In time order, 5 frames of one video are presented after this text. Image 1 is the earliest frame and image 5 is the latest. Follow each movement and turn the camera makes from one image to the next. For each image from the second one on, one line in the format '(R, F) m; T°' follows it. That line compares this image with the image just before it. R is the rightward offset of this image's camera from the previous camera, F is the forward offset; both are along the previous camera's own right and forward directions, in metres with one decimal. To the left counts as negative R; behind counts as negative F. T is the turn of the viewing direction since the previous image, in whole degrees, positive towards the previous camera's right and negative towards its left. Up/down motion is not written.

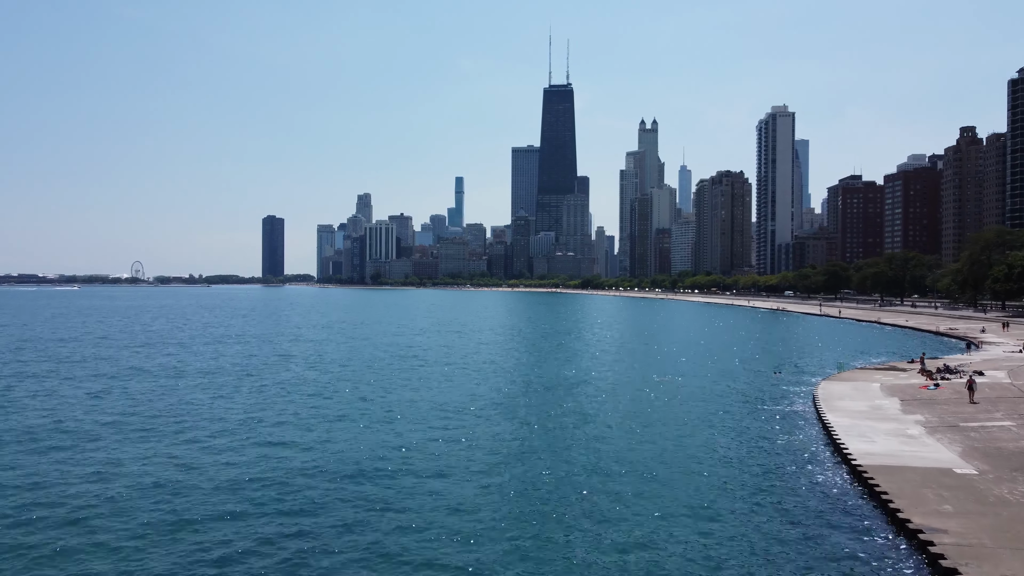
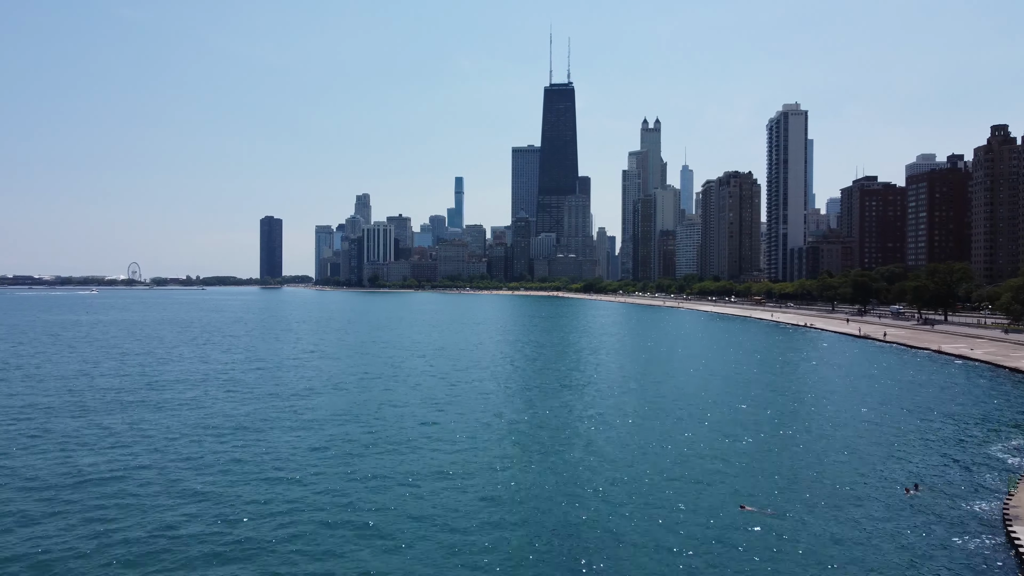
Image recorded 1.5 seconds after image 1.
(0.0, +7.4) m; 0°
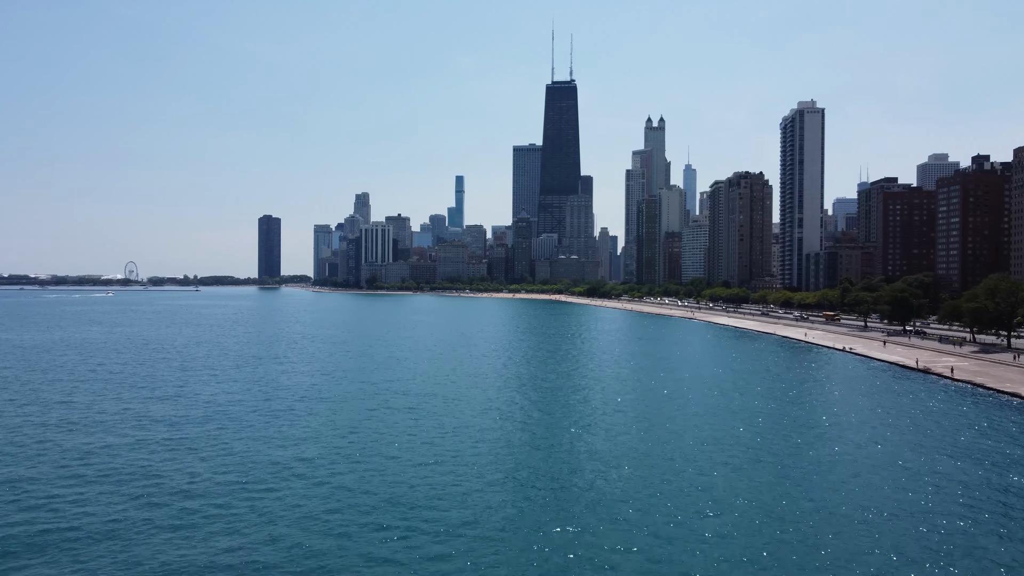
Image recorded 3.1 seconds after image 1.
(-0.1, +8.3) m; 0°
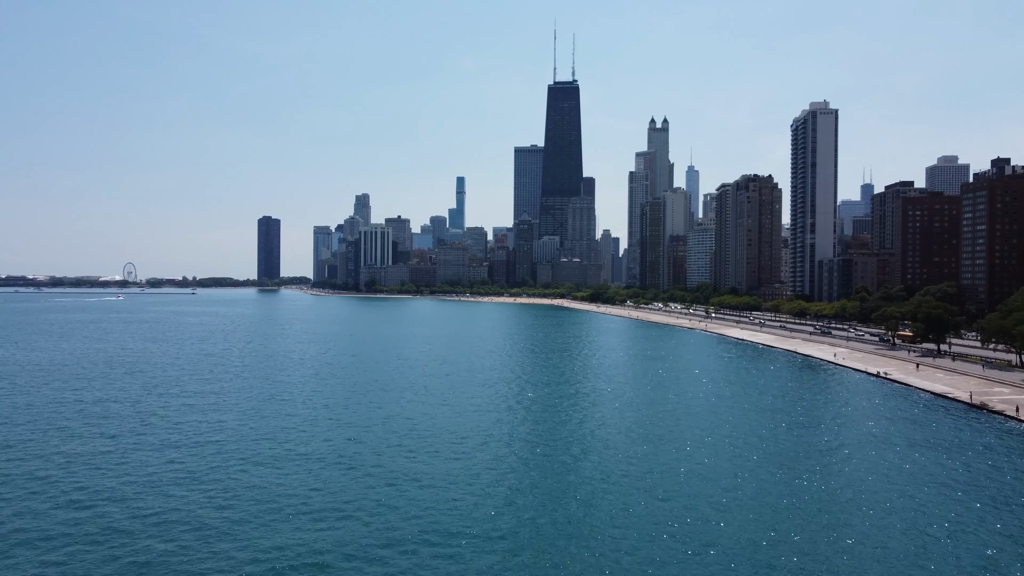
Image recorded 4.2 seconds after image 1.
(0.0, +6.0) m; 0°
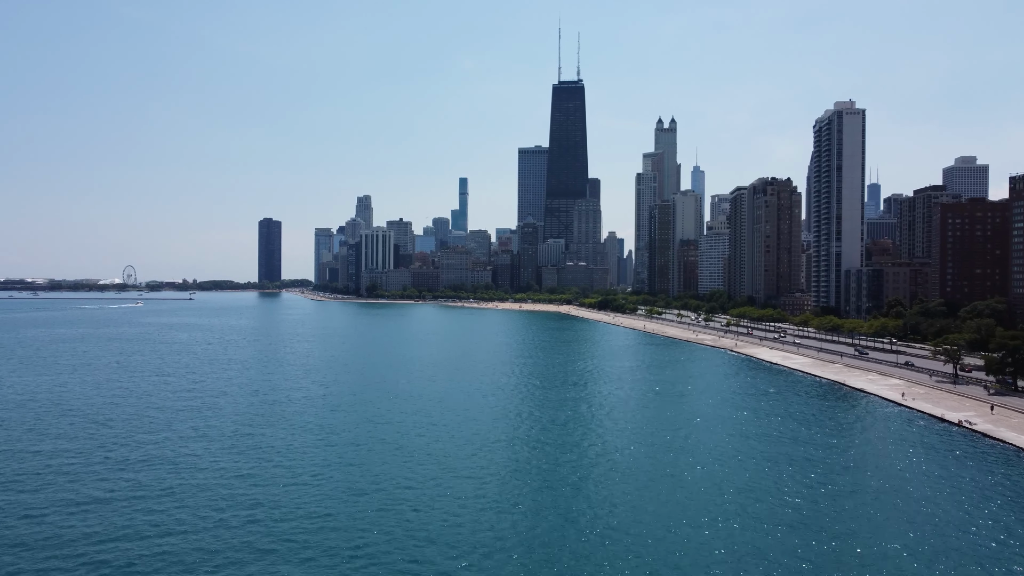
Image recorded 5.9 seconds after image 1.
(-1.1, +8.7) m; 0°
